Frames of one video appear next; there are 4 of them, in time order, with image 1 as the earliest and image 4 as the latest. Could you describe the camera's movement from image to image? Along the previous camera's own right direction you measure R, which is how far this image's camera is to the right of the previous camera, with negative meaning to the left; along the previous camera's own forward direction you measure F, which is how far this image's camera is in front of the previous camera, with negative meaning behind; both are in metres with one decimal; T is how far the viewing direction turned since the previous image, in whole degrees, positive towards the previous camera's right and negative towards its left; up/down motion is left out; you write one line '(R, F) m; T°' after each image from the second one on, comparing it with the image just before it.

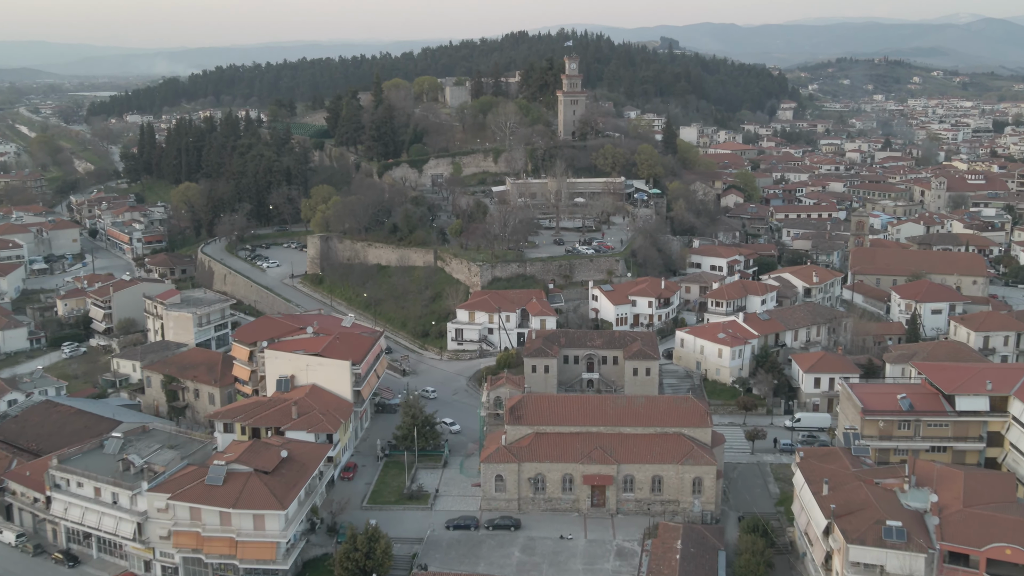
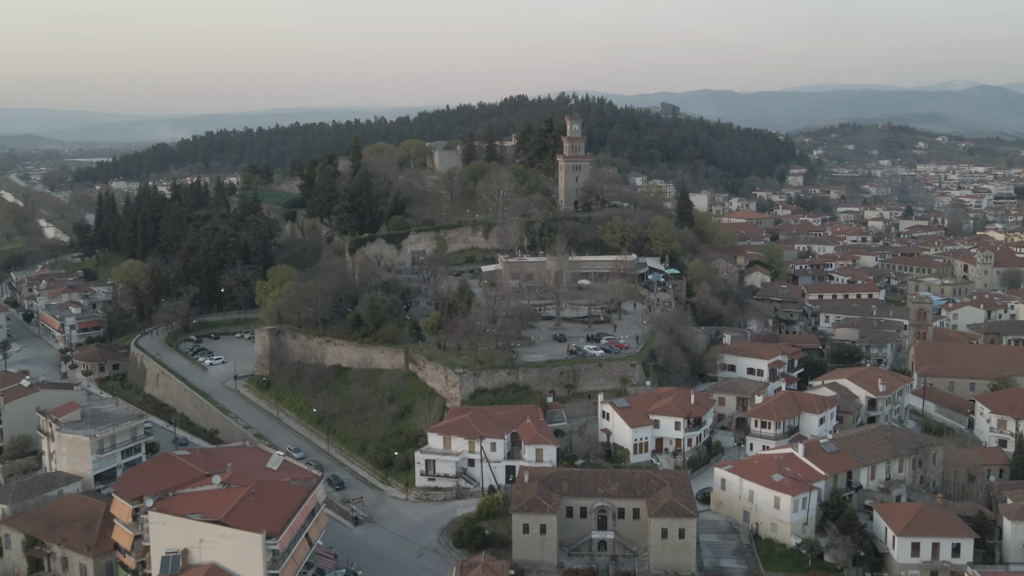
(+0.3, +6.6) m; 0°
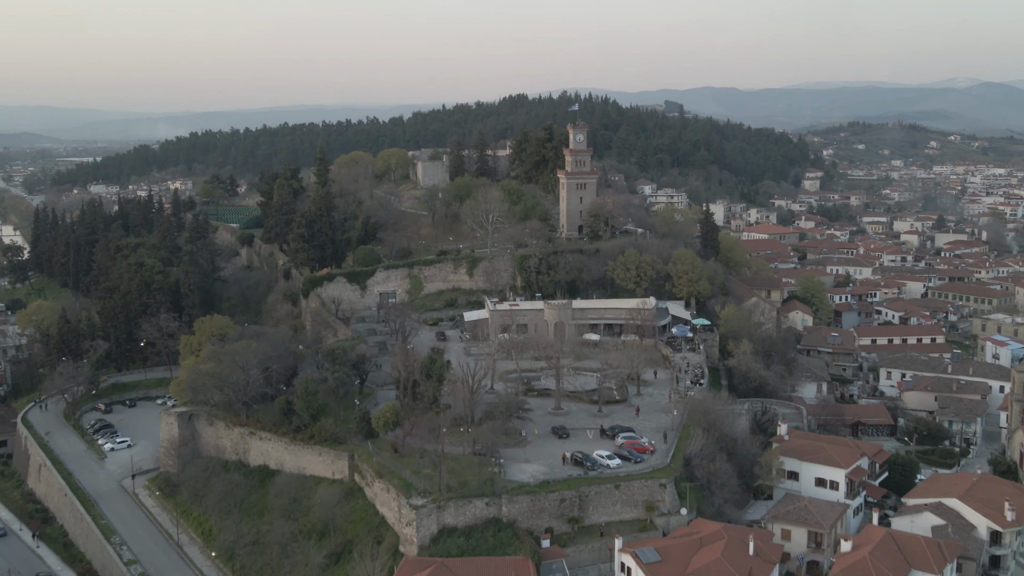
(+0.4, +7.4) m; 0°
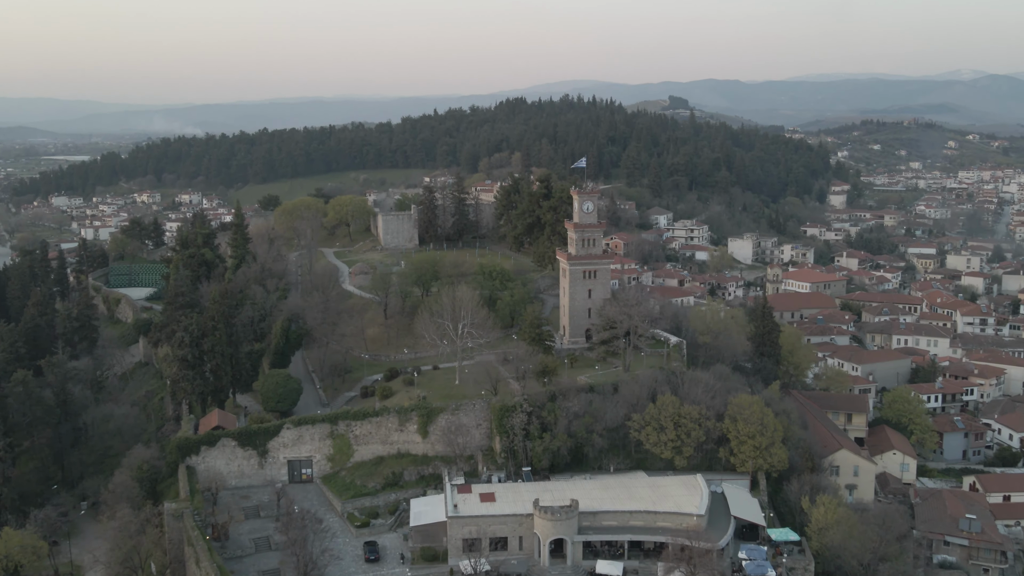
(+0.6, +11.1) m; 0°
